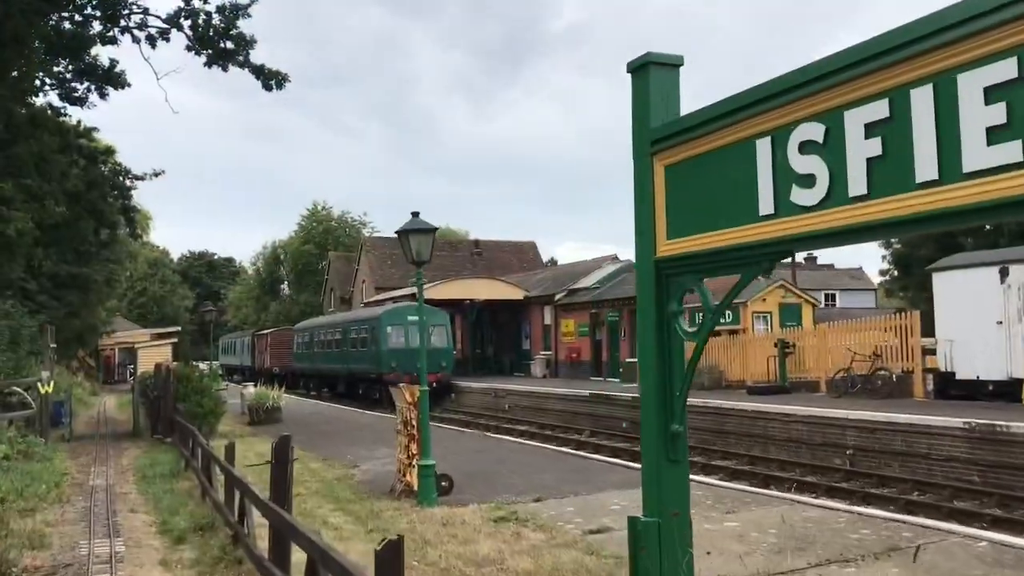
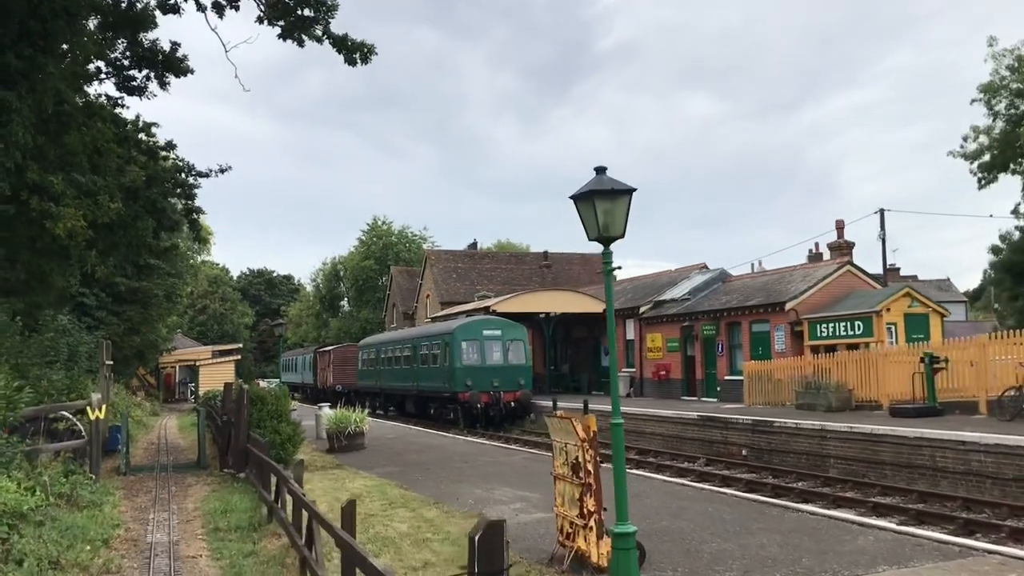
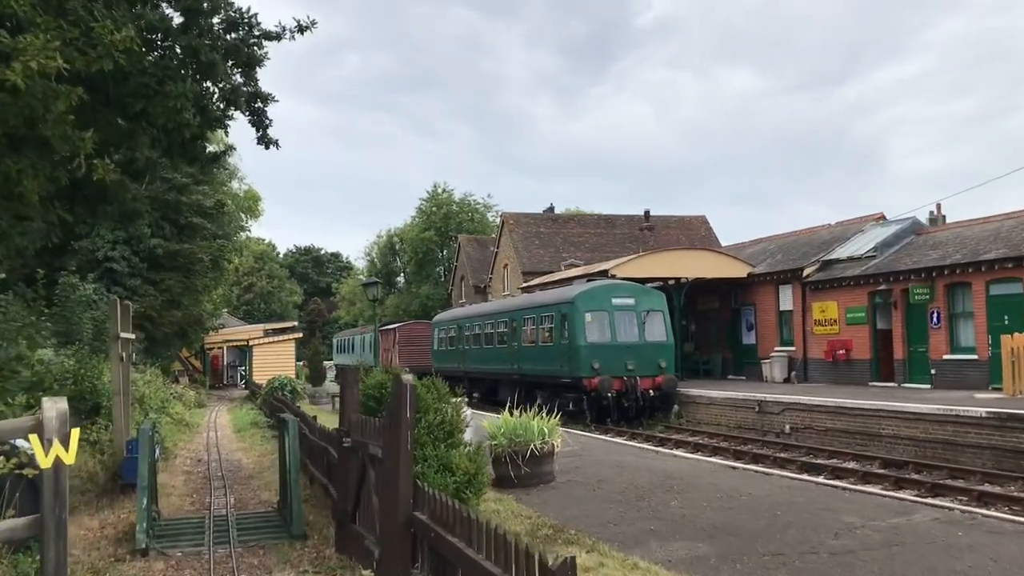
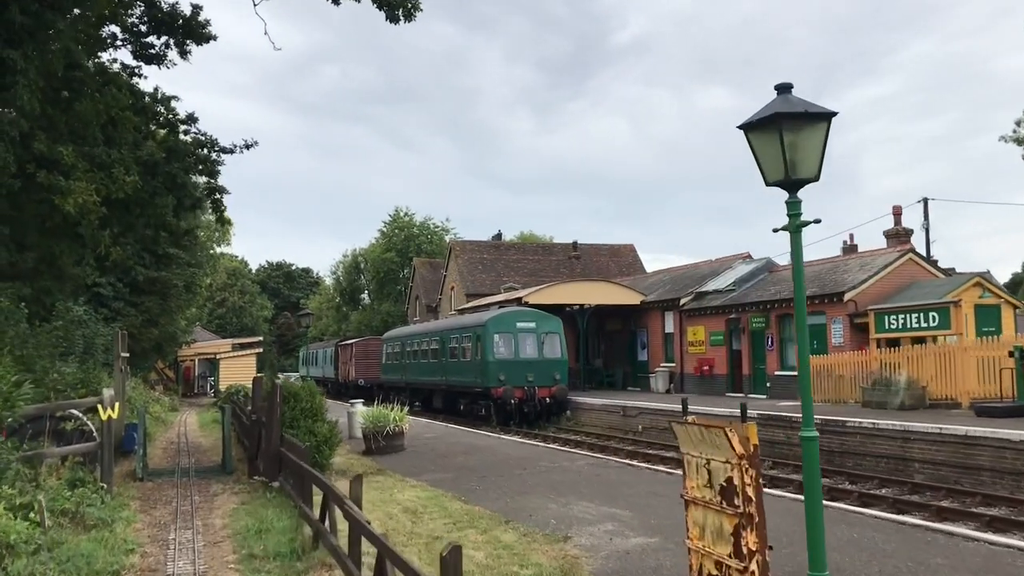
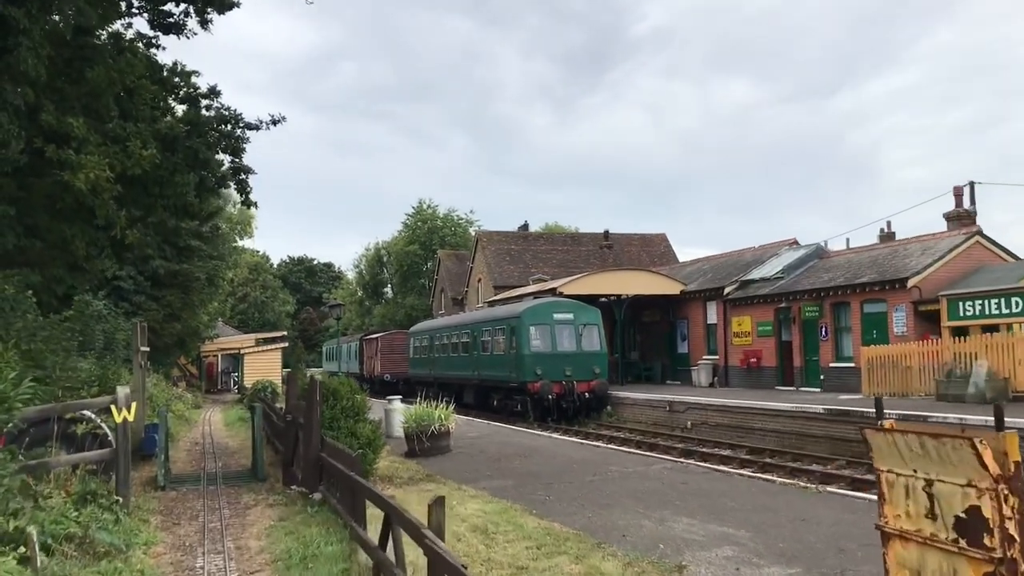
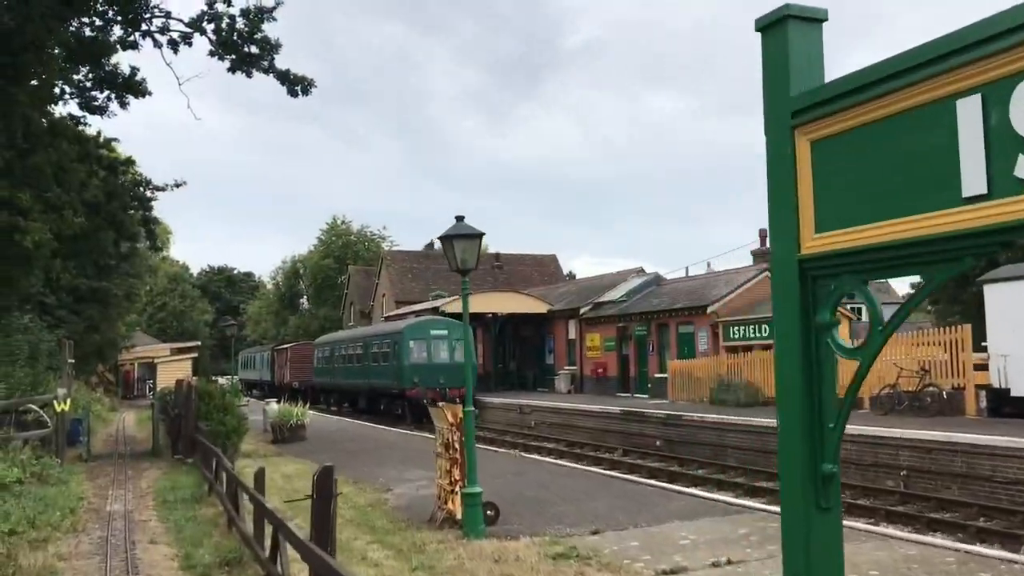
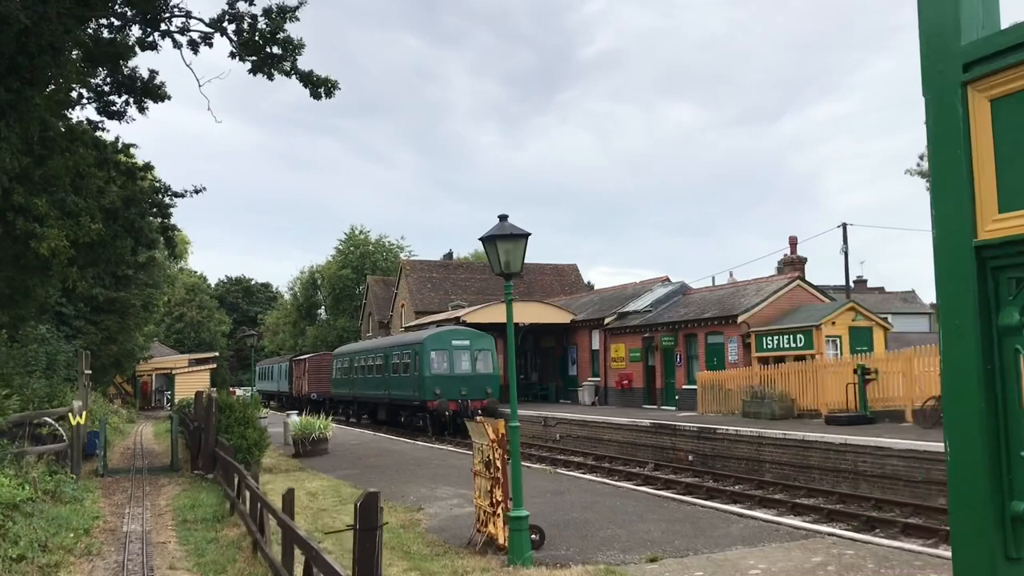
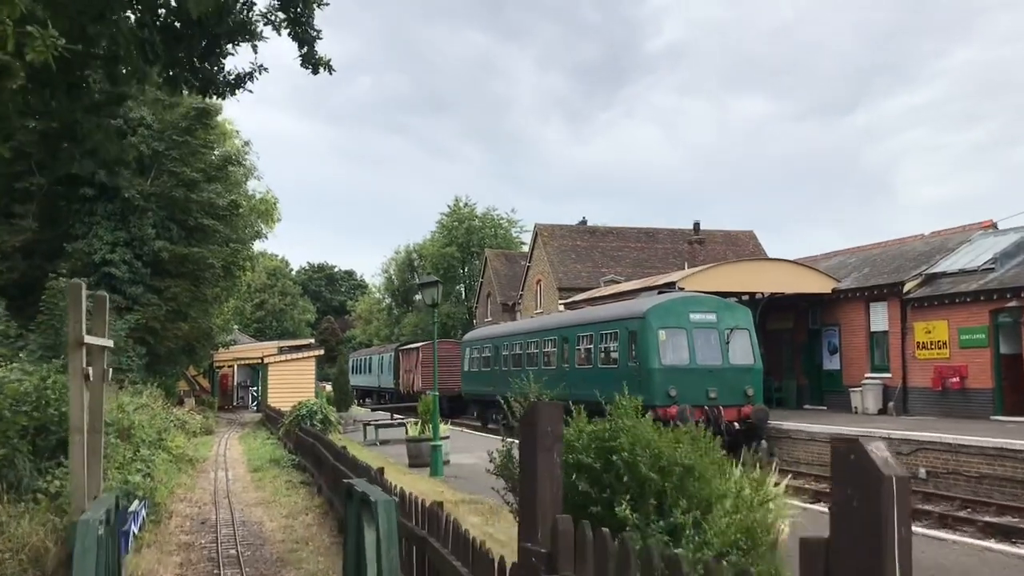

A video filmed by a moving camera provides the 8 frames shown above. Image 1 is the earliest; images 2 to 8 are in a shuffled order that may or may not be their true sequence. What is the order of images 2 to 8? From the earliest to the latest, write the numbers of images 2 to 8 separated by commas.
6, 7, 2, 4, 5, 3, 8
